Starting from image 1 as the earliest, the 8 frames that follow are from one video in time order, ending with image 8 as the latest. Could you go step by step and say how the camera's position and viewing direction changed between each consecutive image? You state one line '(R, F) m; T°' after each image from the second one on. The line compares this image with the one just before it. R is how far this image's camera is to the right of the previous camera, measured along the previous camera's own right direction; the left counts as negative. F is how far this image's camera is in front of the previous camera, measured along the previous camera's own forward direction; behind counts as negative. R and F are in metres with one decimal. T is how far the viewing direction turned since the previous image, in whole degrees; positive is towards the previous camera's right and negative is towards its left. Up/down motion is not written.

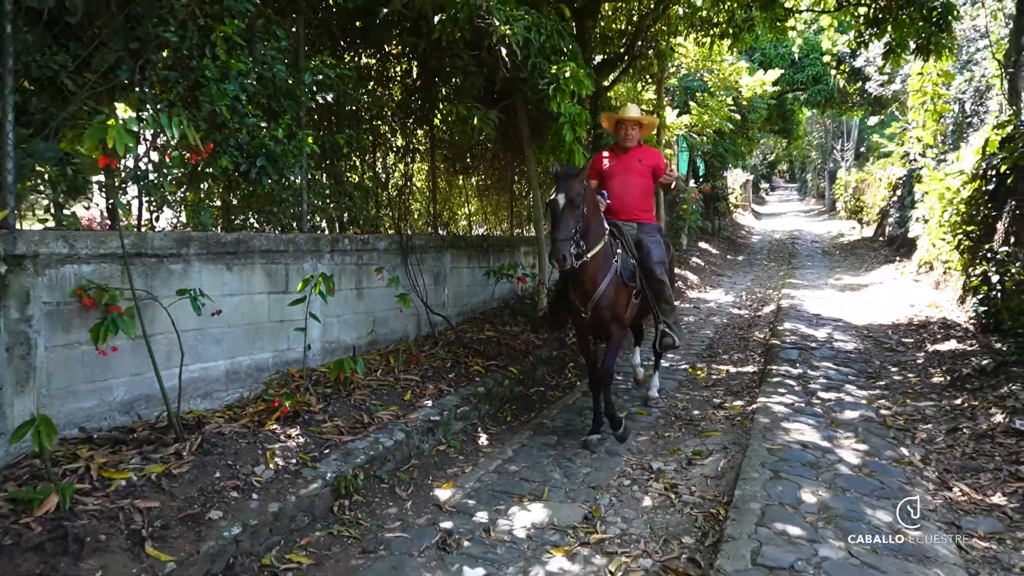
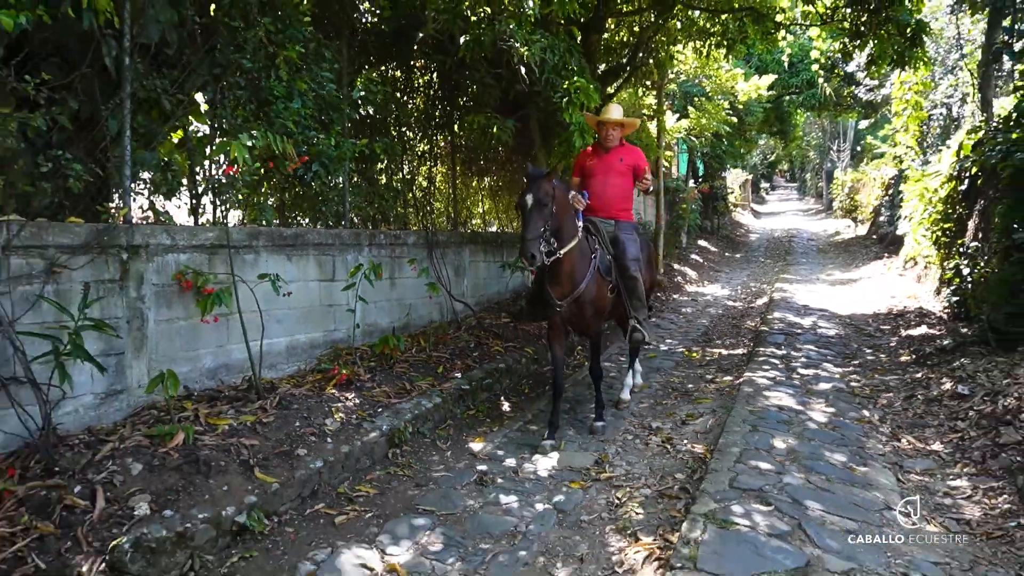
(-0.1, -0.7) m; 0°
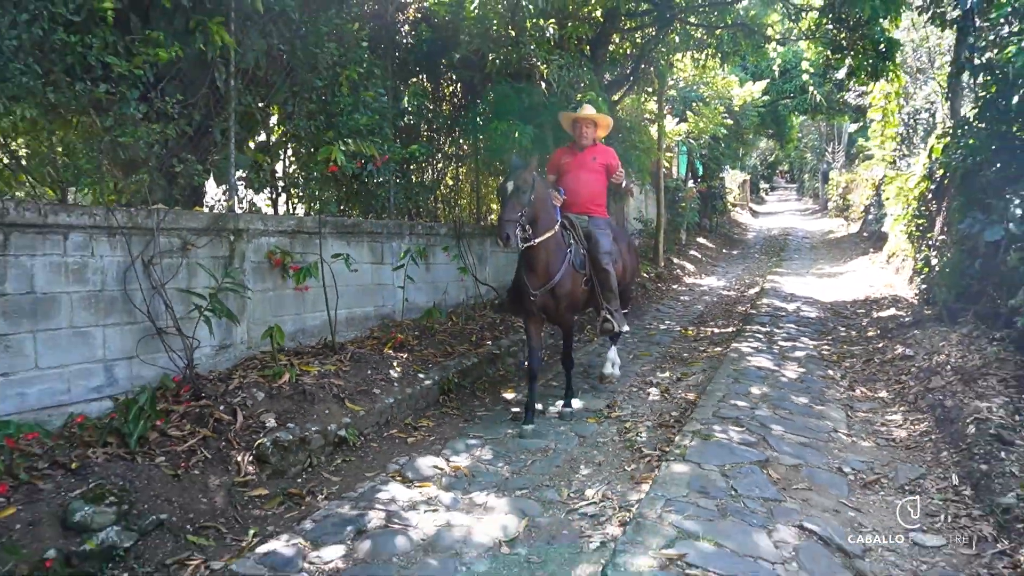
(-0.2, -1.0) m; 0°
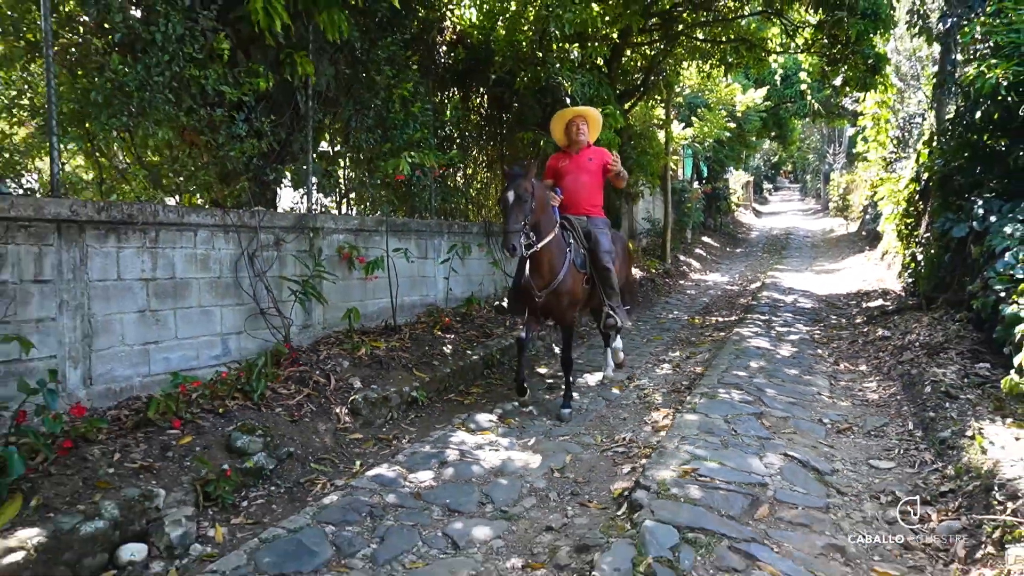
(-0.3, -0.9) m; 0°
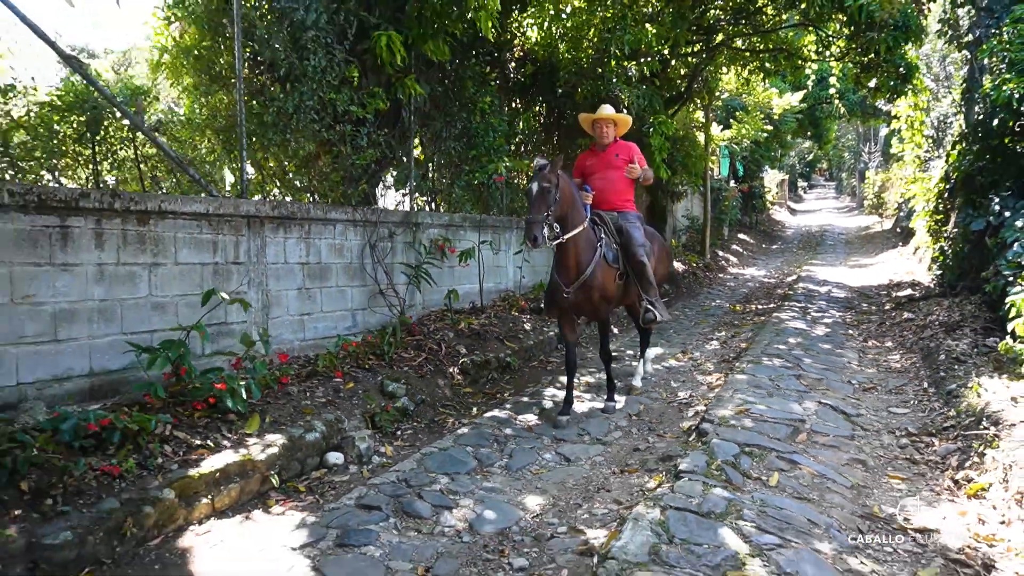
(-0.4, -1.0) m; -2°
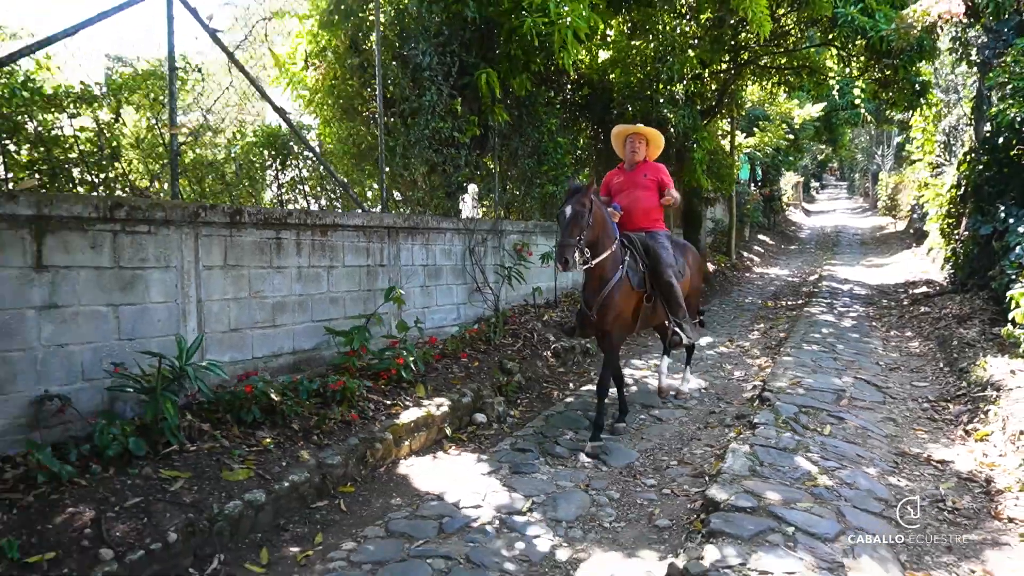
(-0.7, -1.1) m; -1°
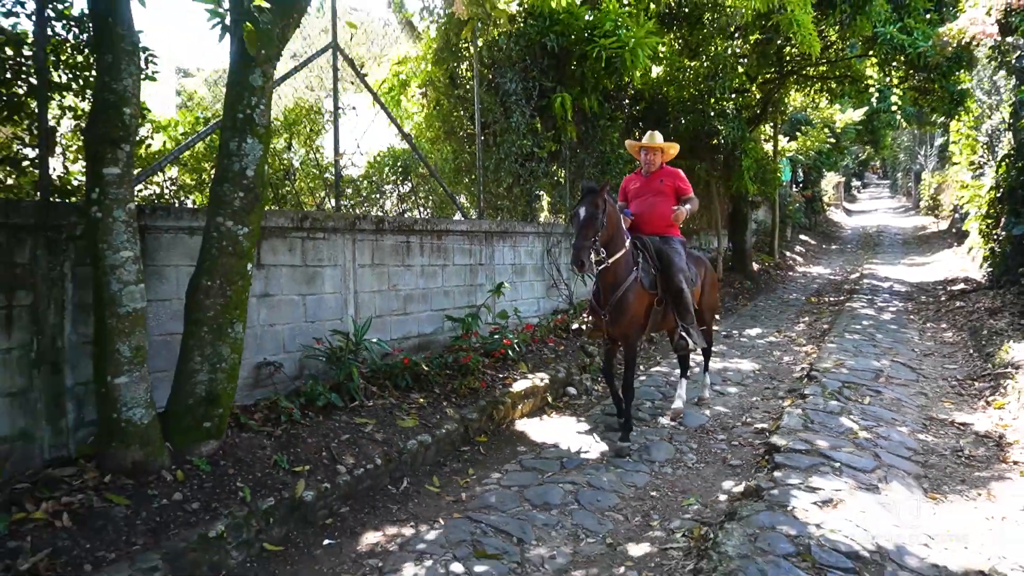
(-0.5, -1.1) m; -3°
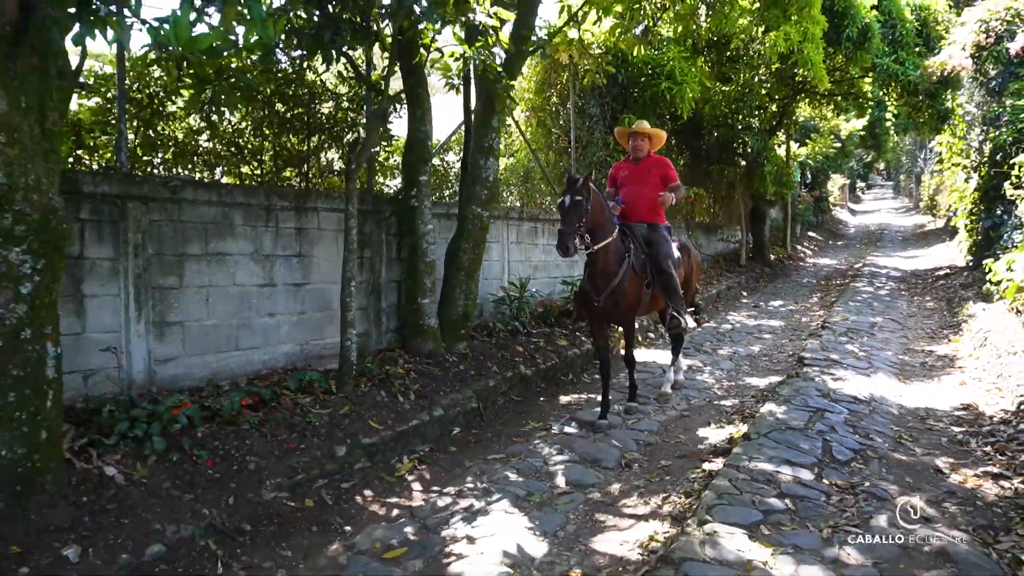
(-1.1, -2.4) m; 0°
